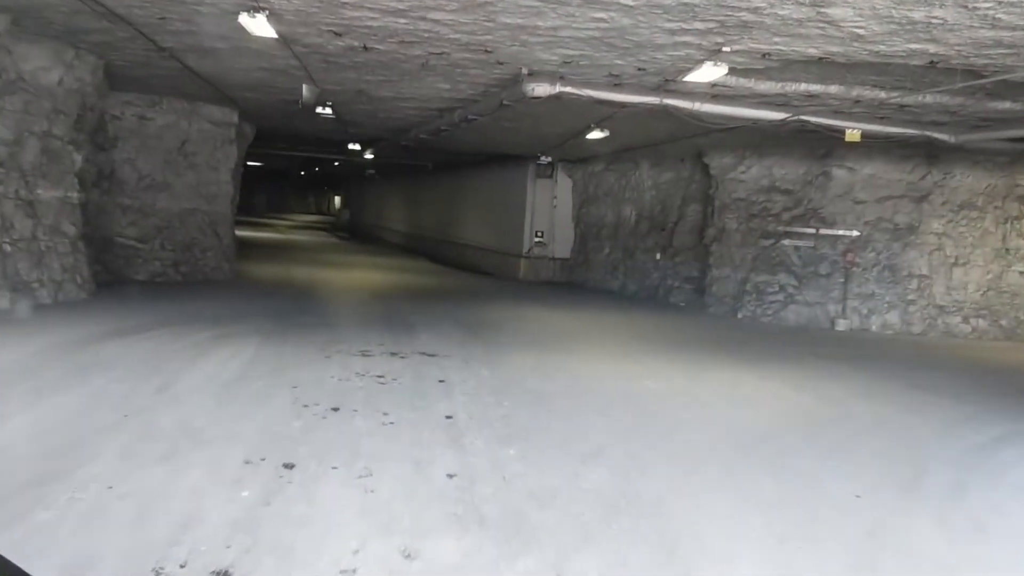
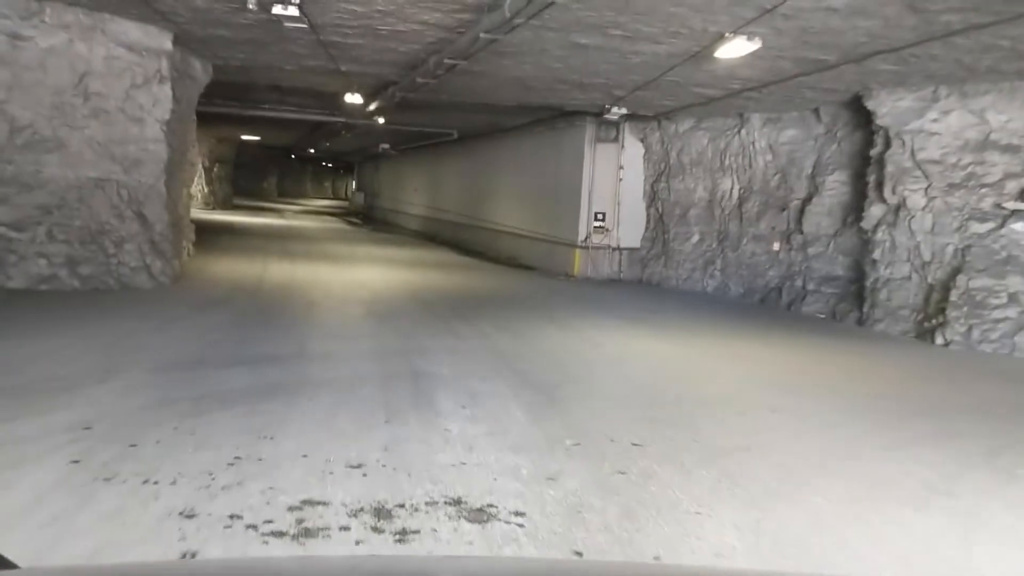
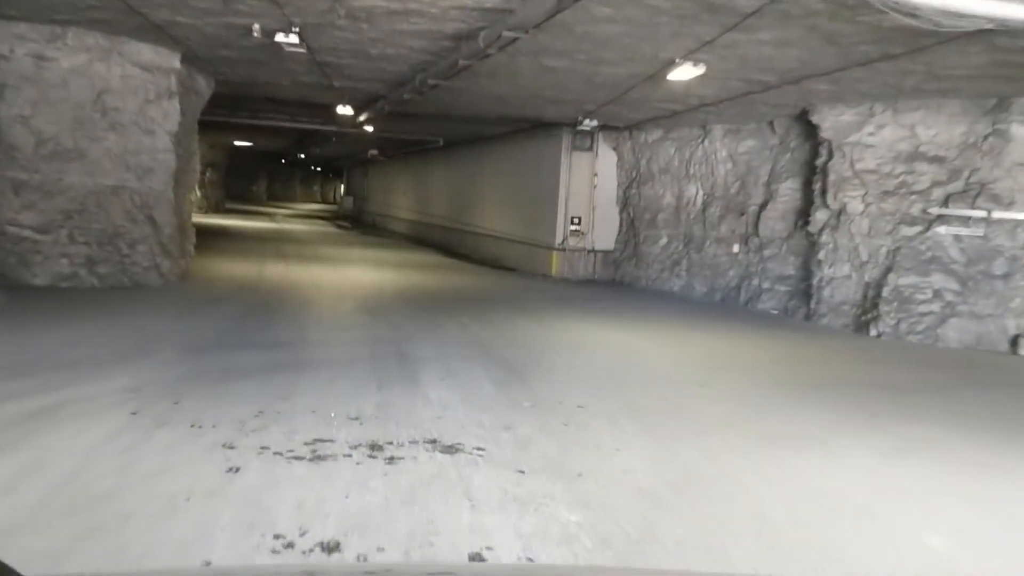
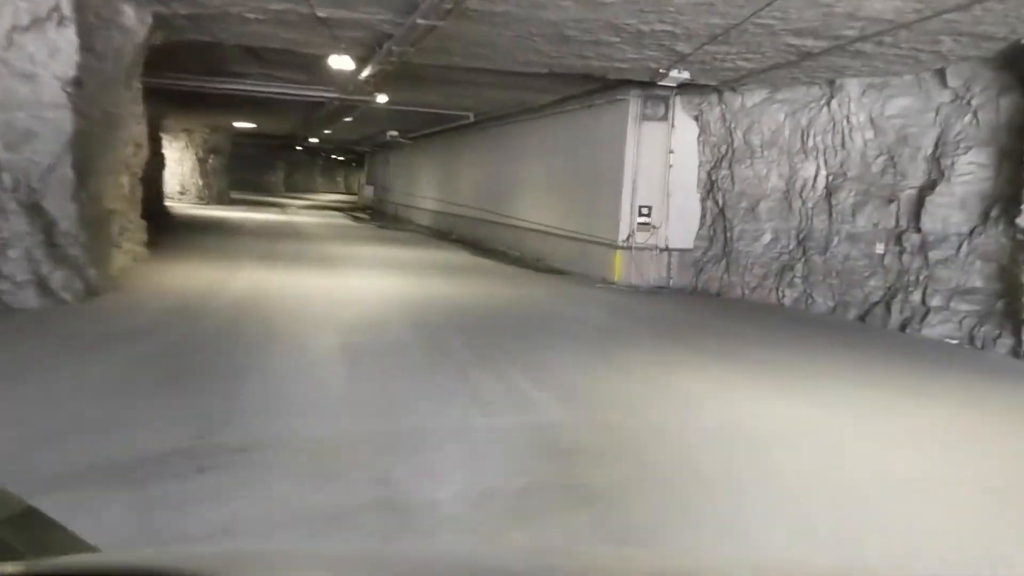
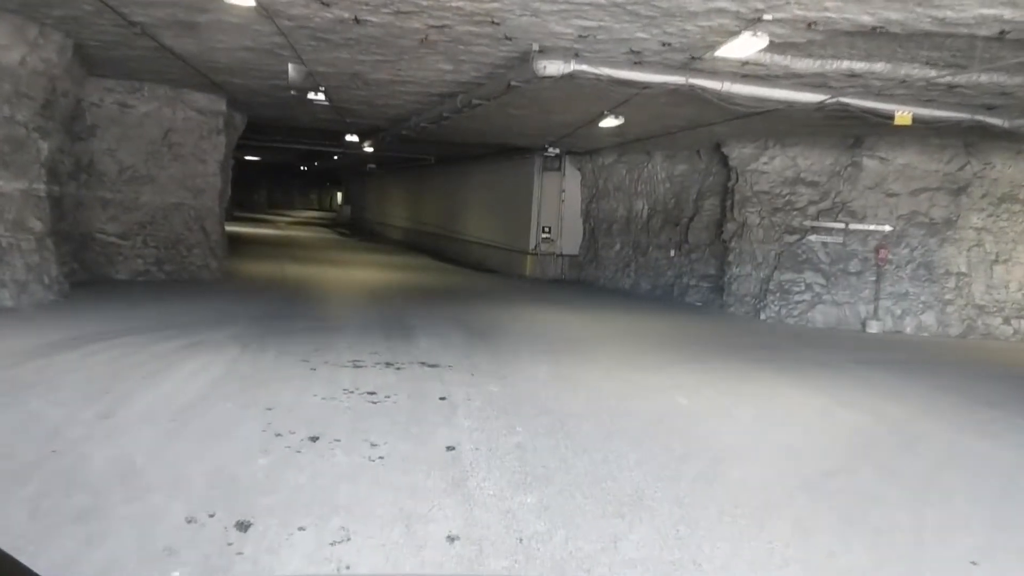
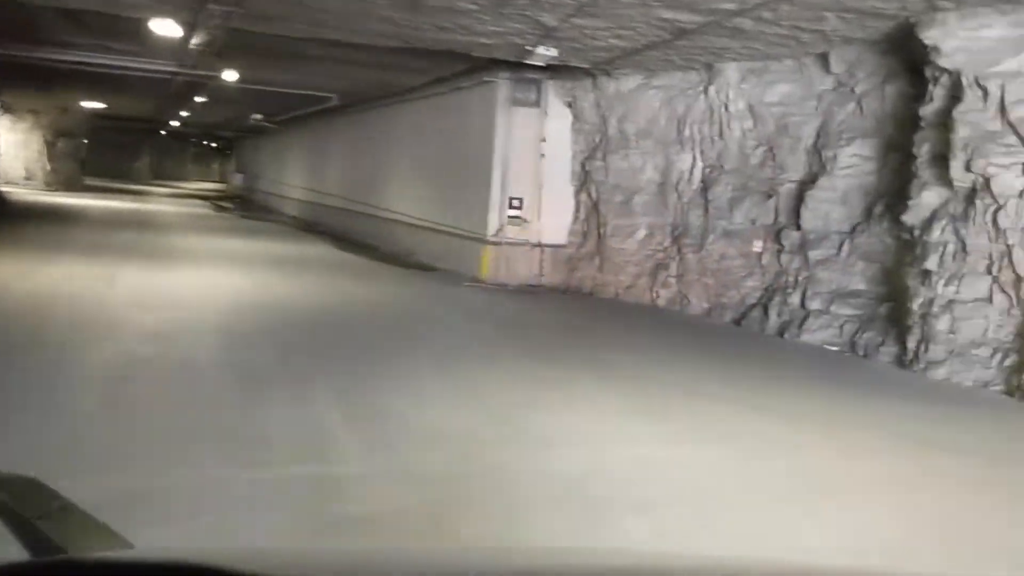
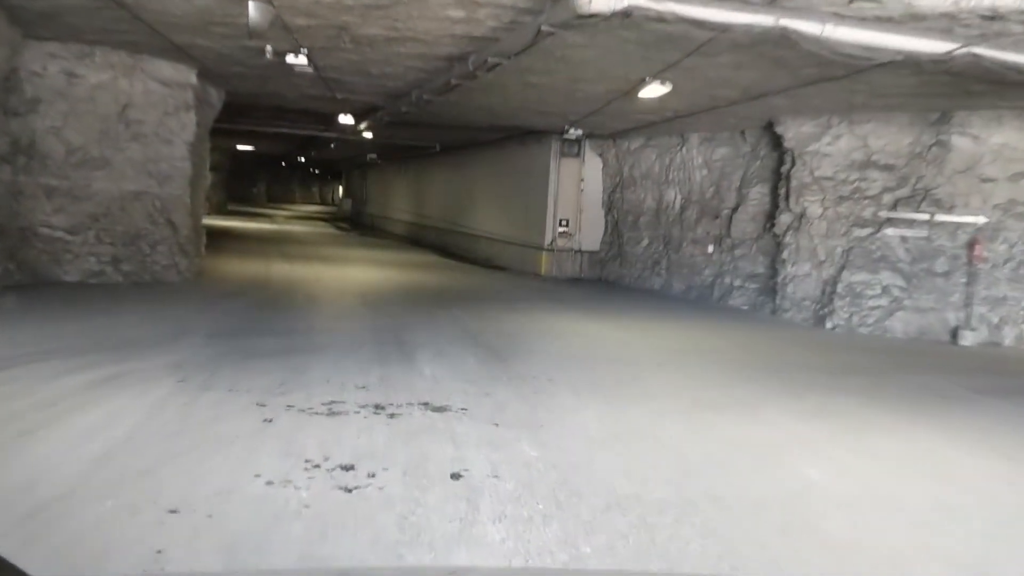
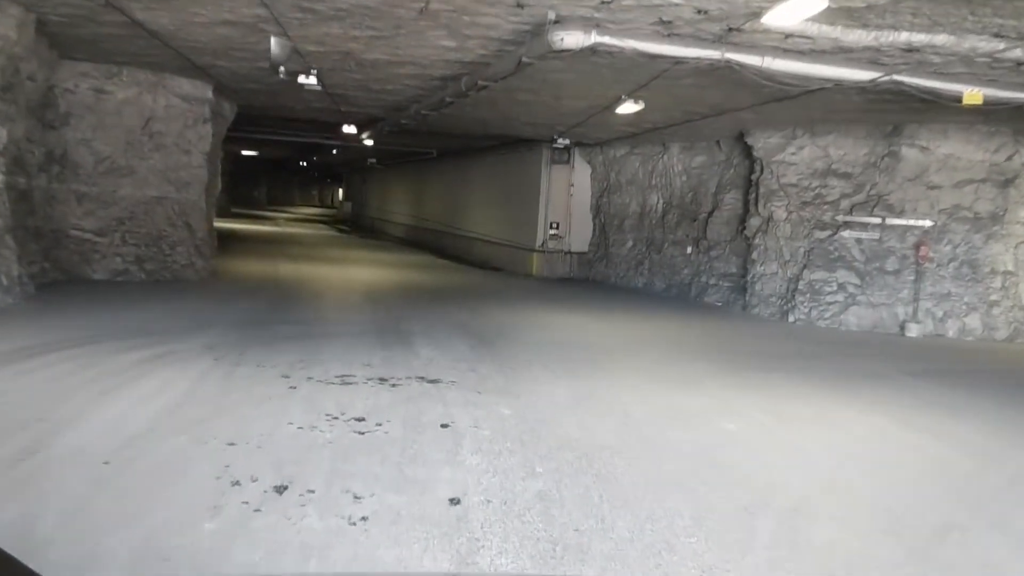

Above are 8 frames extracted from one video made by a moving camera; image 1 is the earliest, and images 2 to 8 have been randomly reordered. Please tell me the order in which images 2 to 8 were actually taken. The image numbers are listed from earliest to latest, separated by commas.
5, 8, 7, 3, 2, 4, 6
